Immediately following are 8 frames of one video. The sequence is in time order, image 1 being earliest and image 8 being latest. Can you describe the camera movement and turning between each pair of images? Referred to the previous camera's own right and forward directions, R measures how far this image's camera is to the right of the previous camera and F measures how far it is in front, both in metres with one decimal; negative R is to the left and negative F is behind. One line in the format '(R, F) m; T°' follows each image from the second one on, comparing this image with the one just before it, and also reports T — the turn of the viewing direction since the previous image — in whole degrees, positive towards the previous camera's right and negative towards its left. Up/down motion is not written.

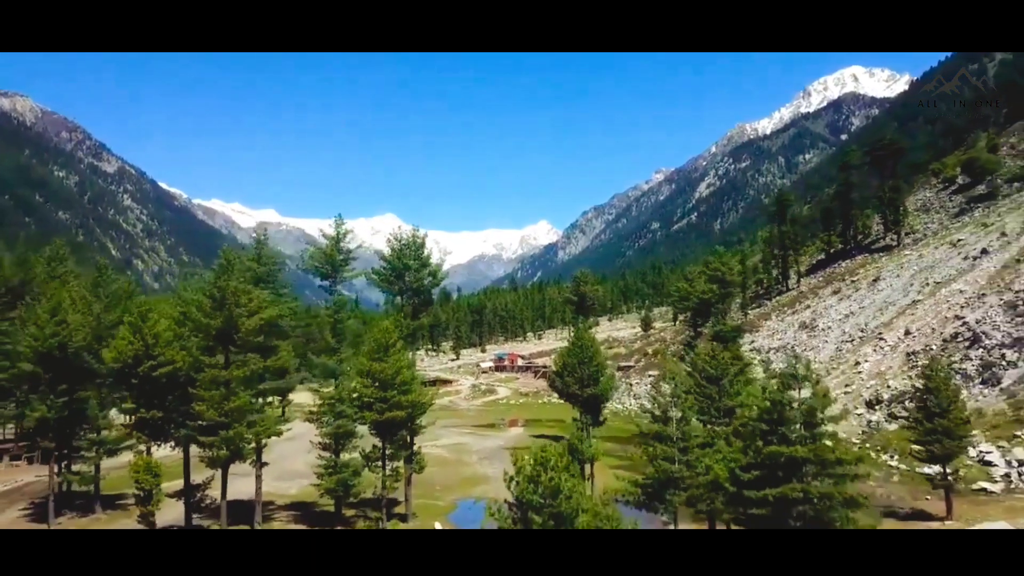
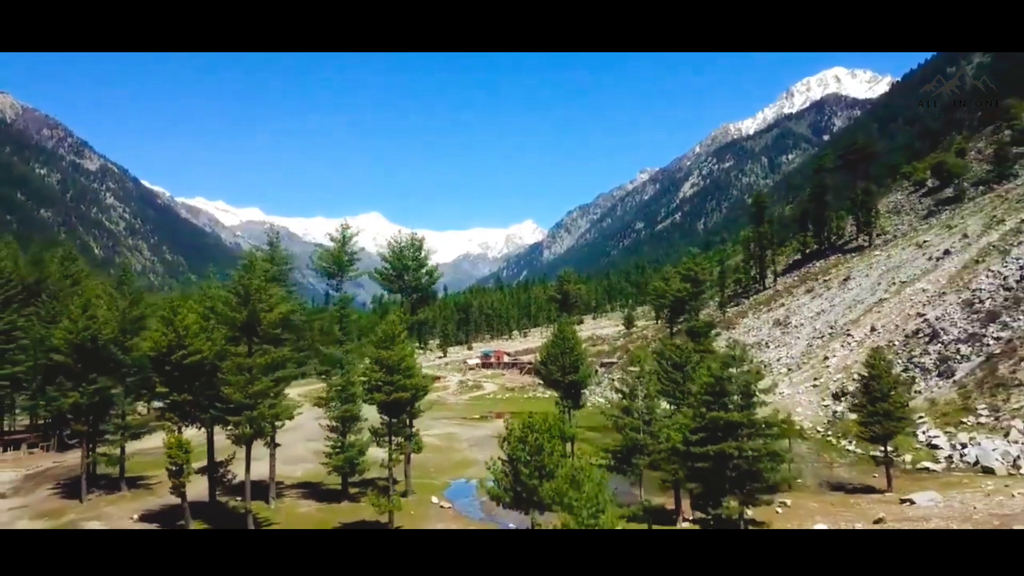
(-0.2, -3.8) m; +1°
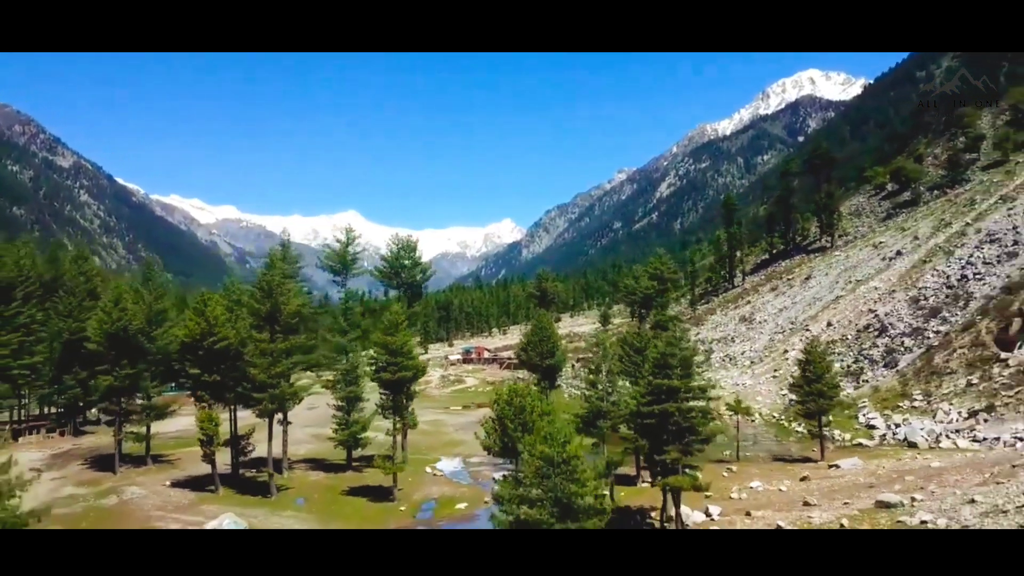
(-0.3, -5.2) m; +2°
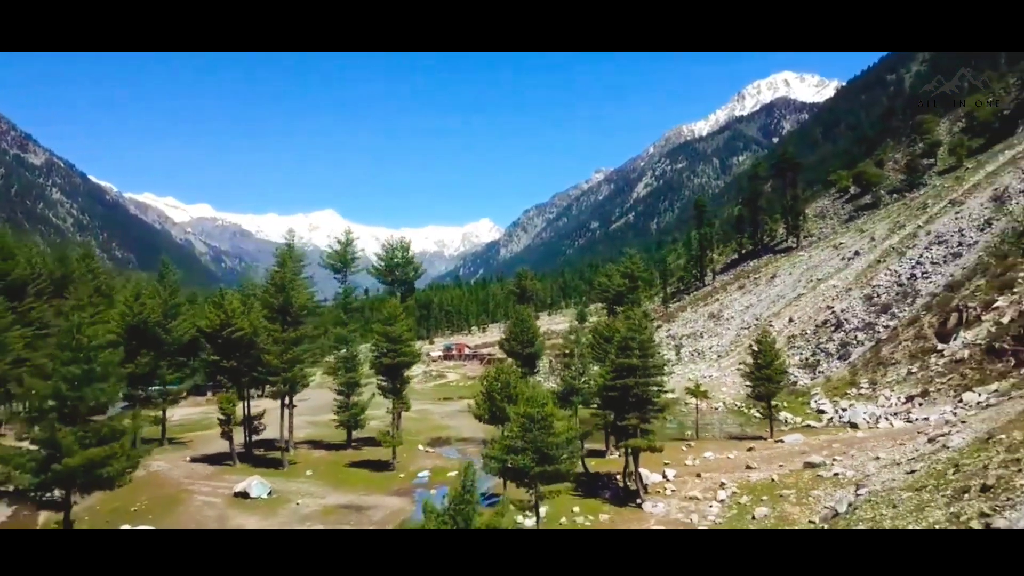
(-0.4, -4.9) m; +2°
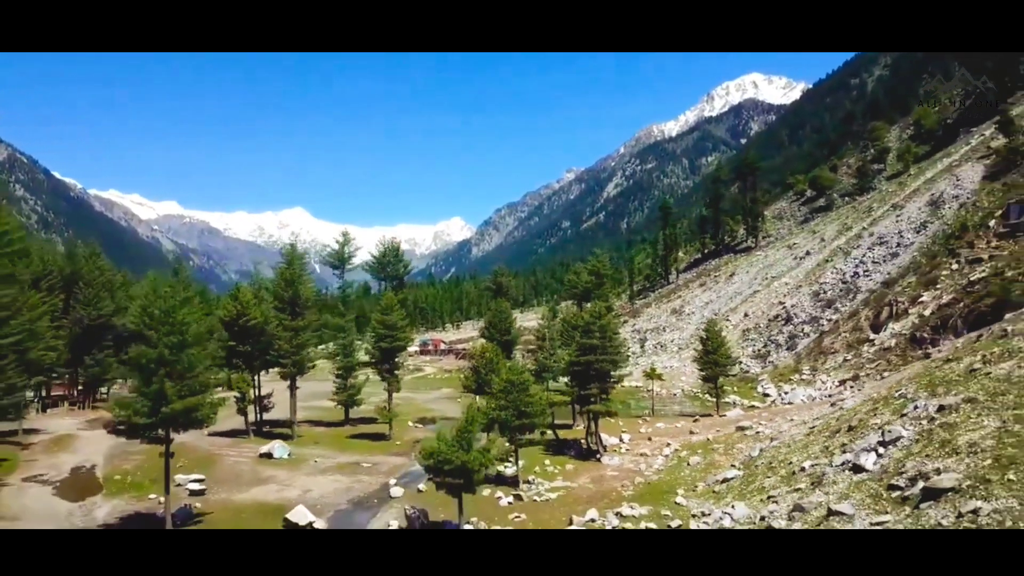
(-0.5, -6.3) m; +2°
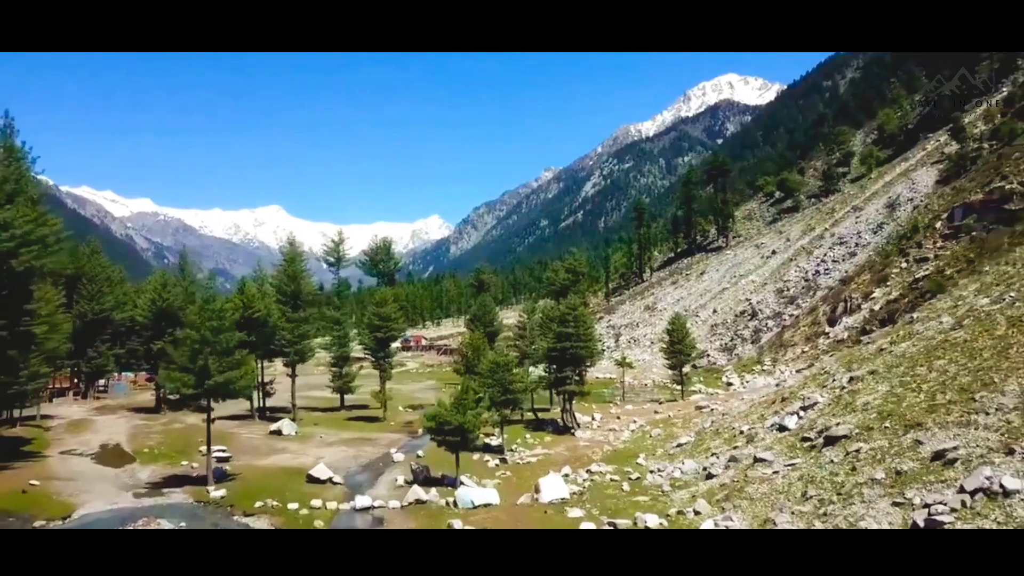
(-0.4, -4.6) m; +2°
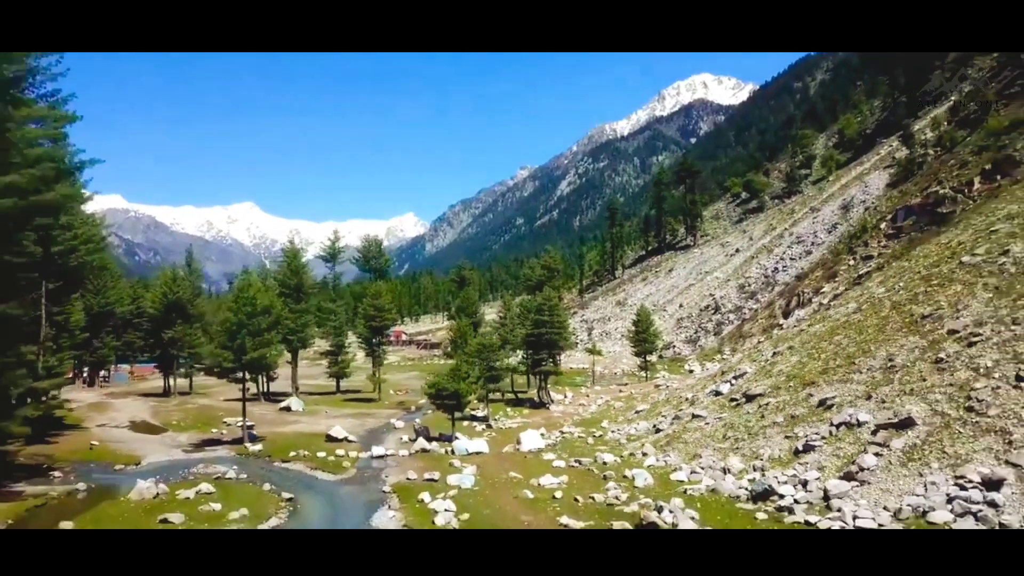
(-0.4, -5.8) m; +2°
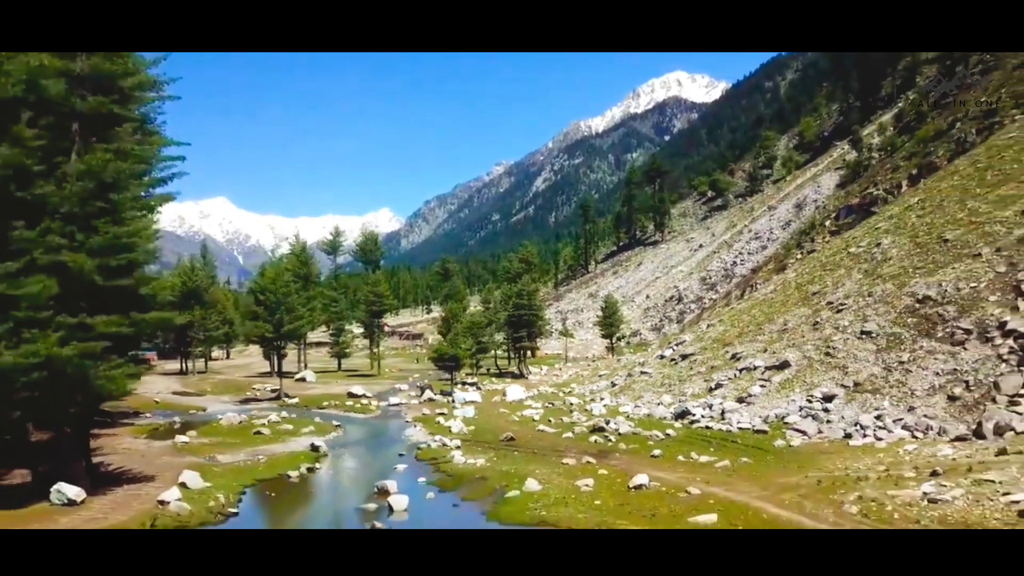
(-0.6, -8.1) m; +2°
